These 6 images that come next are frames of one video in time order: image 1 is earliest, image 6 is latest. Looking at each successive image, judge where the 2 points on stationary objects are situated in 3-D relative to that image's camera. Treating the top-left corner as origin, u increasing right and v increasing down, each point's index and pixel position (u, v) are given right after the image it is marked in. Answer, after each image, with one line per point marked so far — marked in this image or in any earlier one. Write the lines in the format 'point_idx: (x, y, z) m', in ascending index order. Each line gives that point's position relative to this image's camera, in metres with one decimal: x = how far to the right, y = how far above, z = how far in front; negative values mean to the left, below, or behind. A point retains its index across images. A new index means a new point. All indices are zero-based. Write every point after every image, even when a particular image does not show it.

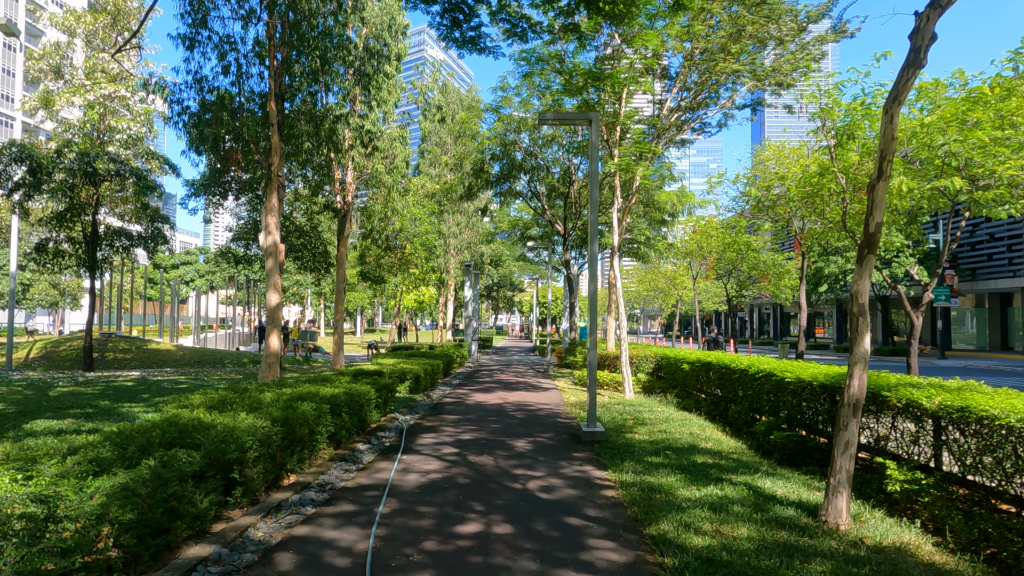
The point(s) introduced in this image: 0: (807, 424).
0: (+3.1, -1.4, +6.9) m
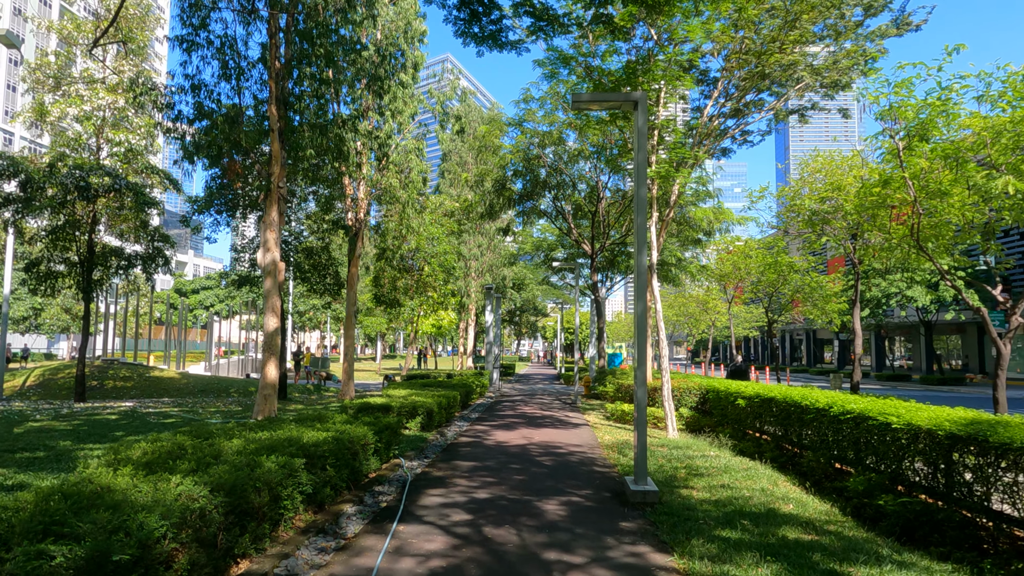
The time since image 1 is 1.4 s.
0: (+3.3, -1.6, +5.3) m
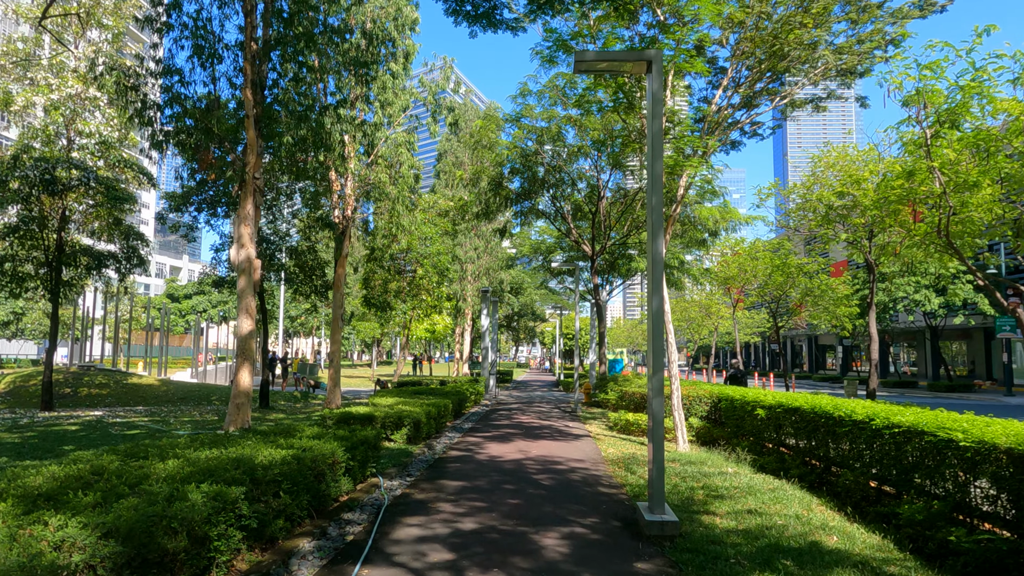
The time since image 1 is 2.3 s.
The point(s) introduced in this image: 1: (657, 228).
0: (+3.3, -1.5, +4.4) m
1: (+1.1, +0.5, +5.1) m
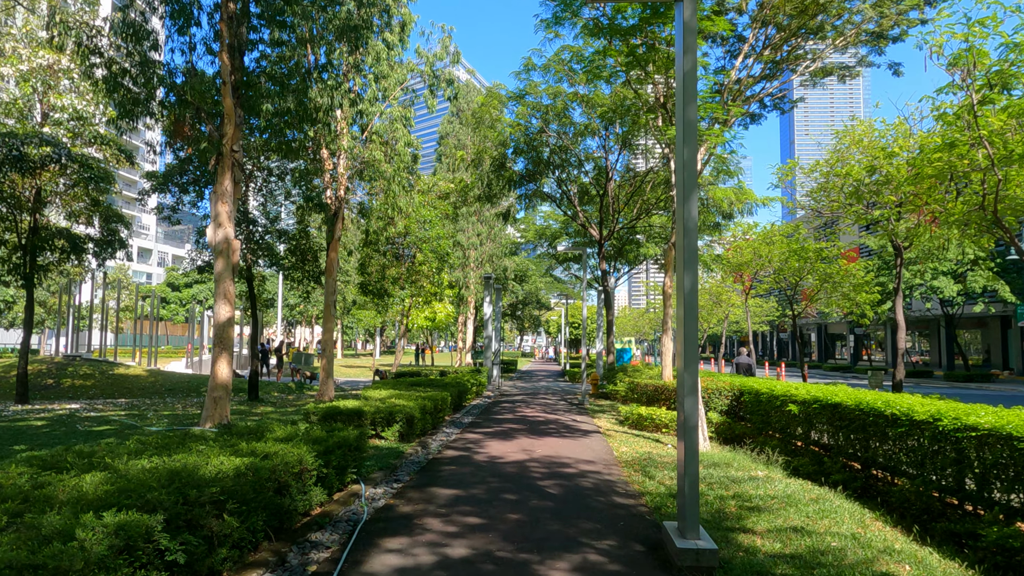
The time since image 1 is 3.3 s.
0: (+3.3, -1.4, +3.5) m
1: (+1.1, +0.6, +4.2) m
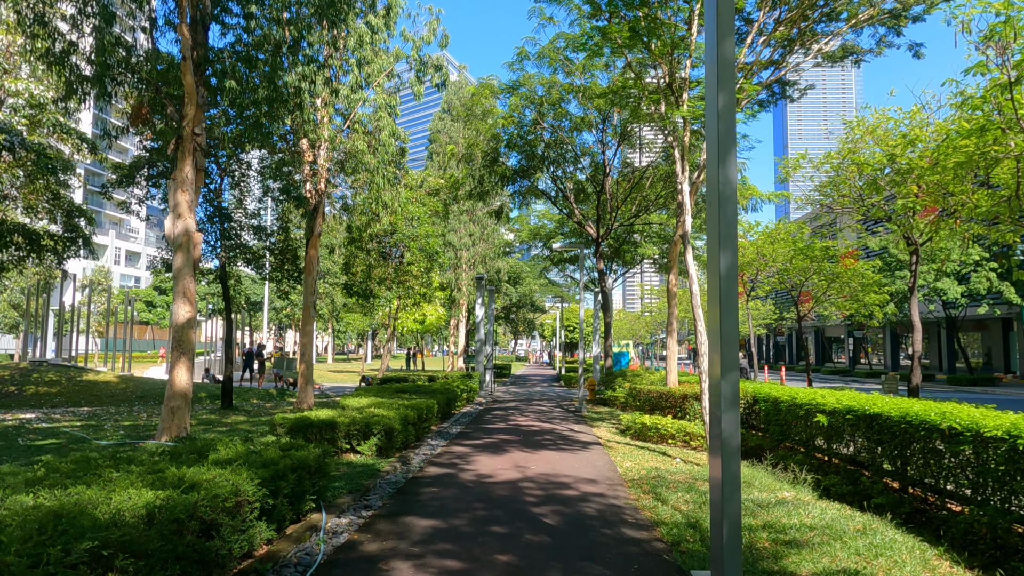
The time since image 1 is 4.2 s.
0: (+3.2, -1.3, +2.6) m
1: (+1.1, +0.7, +3.3) m
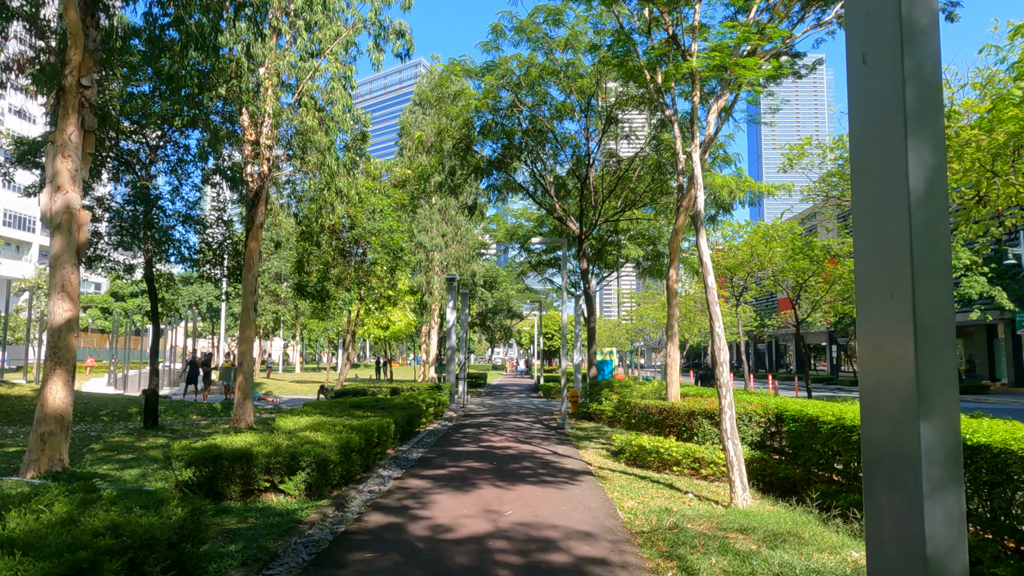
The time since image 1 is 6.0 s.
0: (+3.1, -1.1, +1.0) m
1: (+0.9, +0.8, +1.6) m
